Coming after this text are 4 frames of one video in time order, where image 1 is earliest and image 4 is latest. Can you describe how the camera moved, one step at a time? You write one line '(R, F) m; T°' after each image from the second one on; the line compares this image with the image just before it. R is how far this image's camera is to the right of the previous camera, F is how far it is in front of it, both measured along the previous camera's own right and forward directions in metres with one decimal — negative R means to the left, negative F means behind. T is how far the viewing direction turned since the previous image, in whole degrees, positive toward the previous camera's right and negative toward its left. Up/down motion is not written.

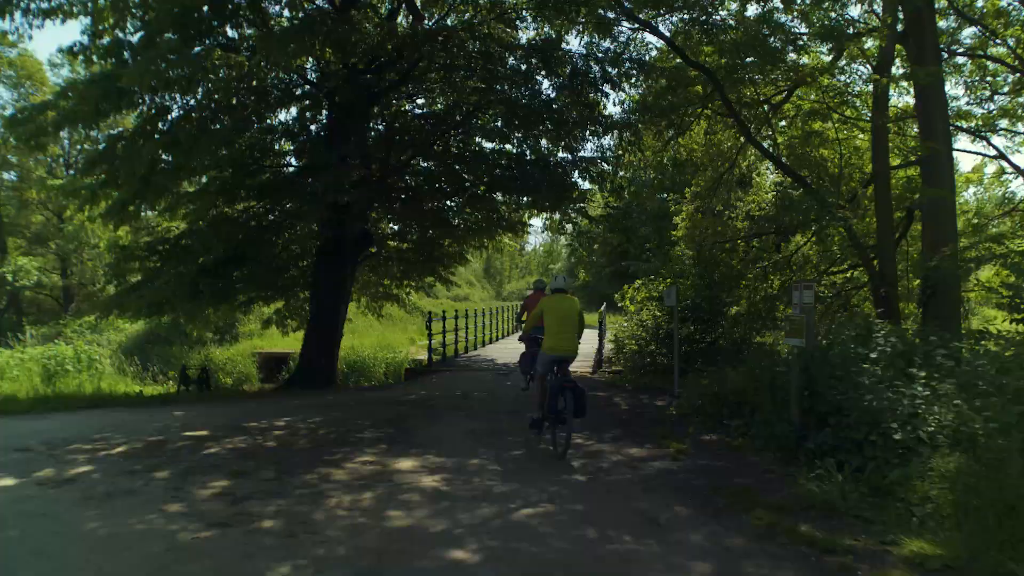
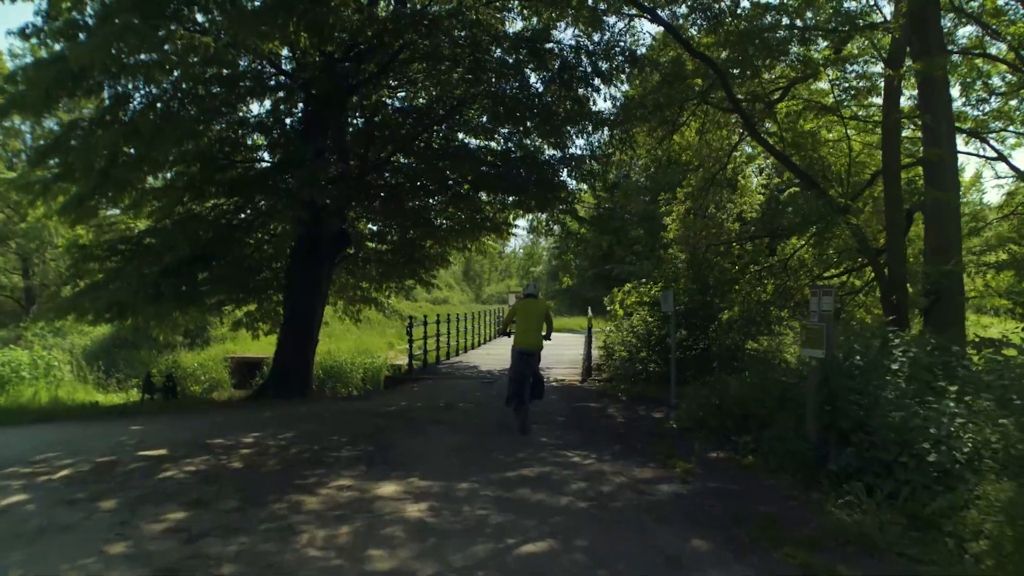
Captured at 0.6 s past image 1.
(-0.1, +0.7) m; +2°
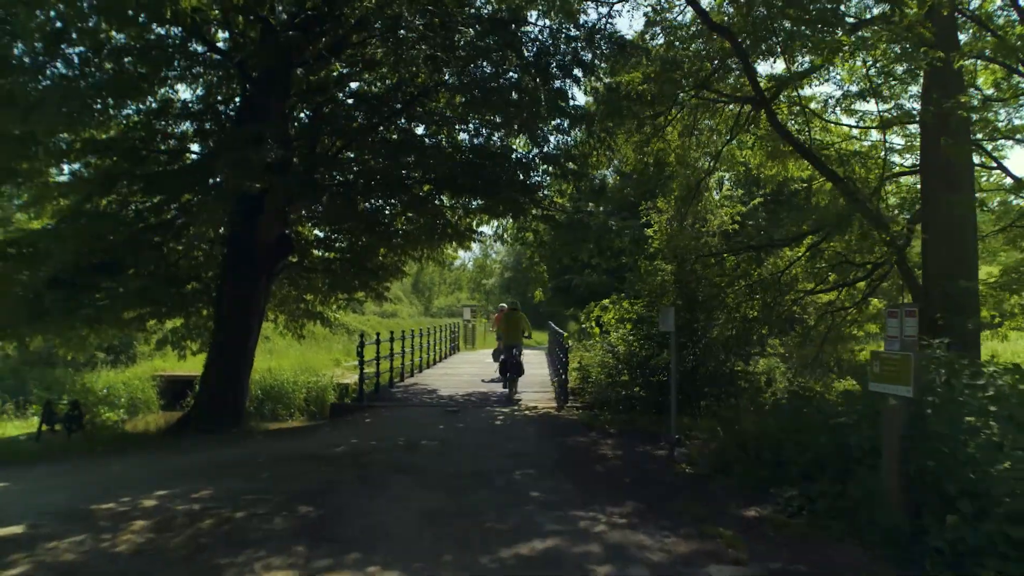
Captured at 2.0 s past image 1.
(-0.3, +1.7) m; +4°
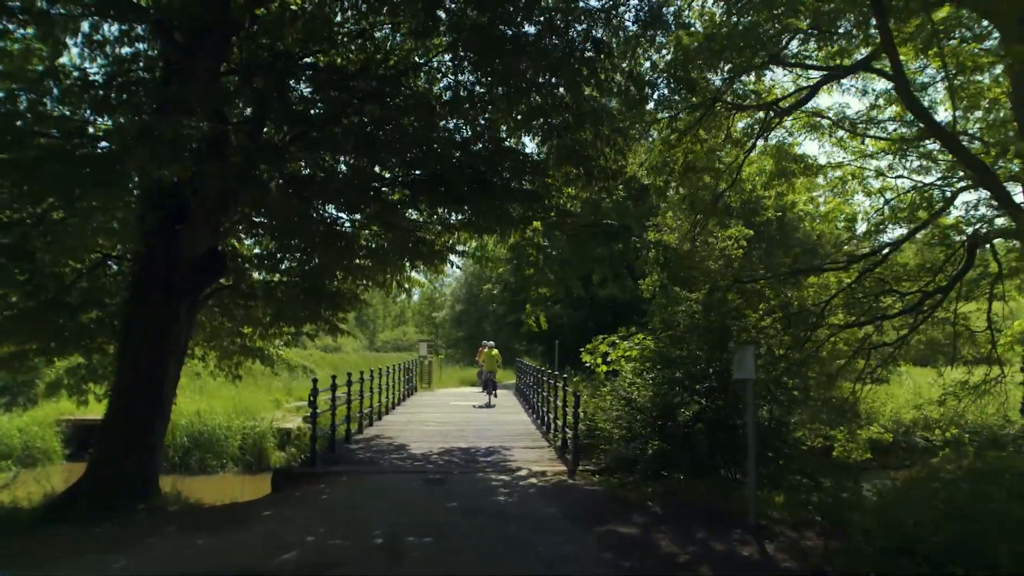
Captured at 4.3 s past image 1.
(-0.8, +2.6) m; +5°
